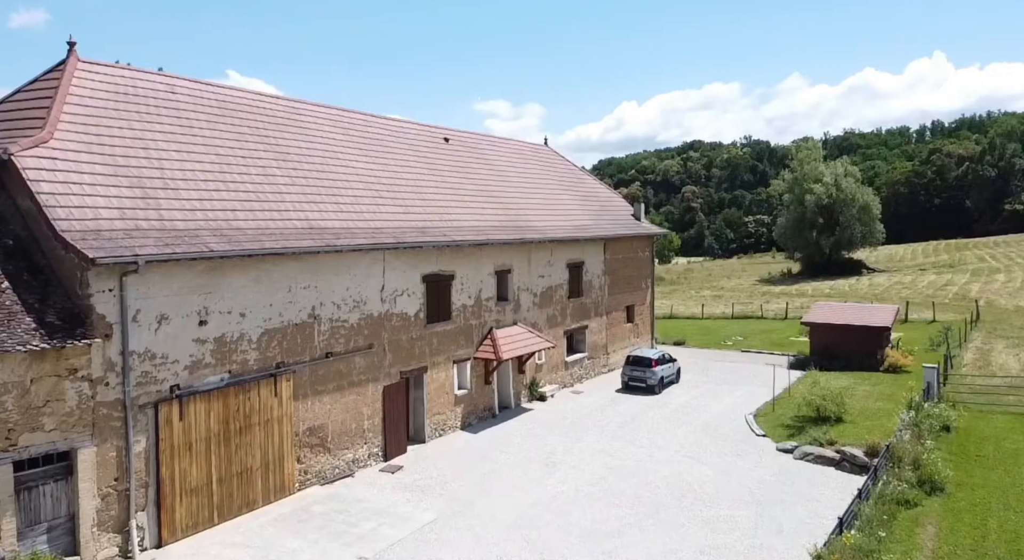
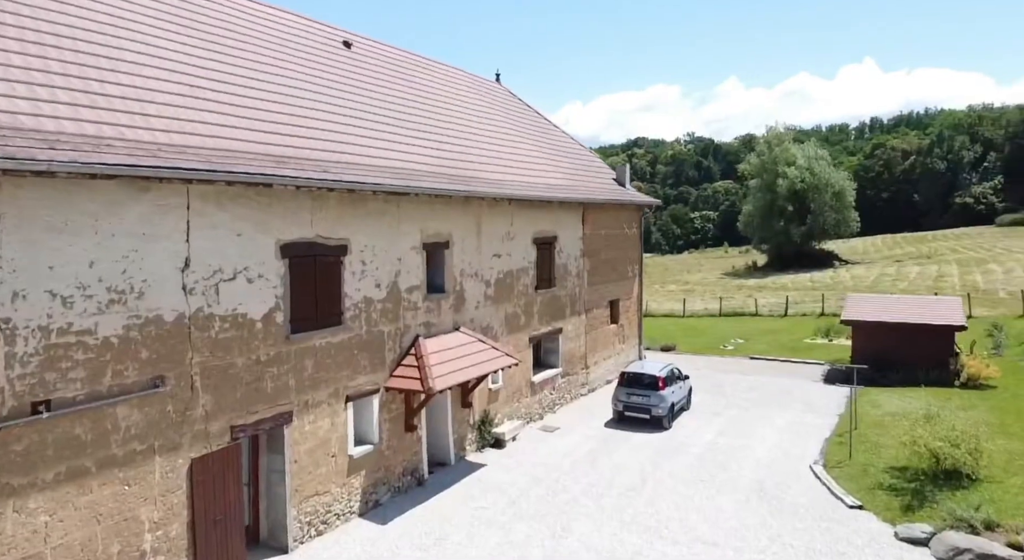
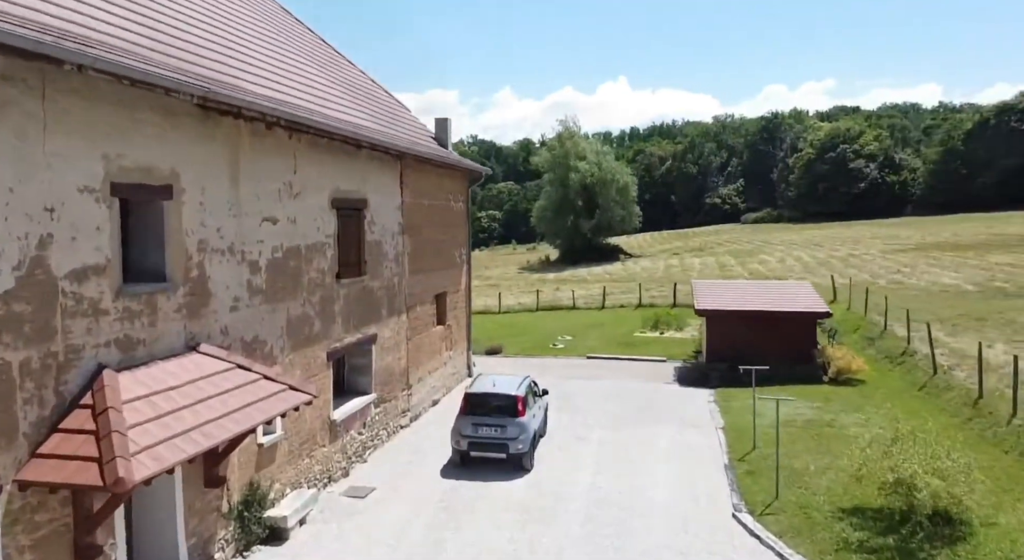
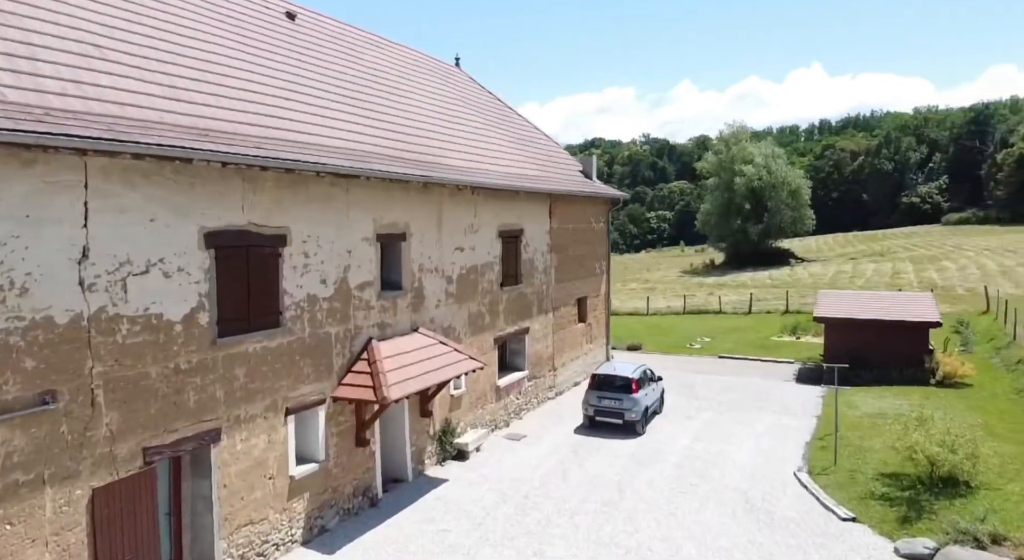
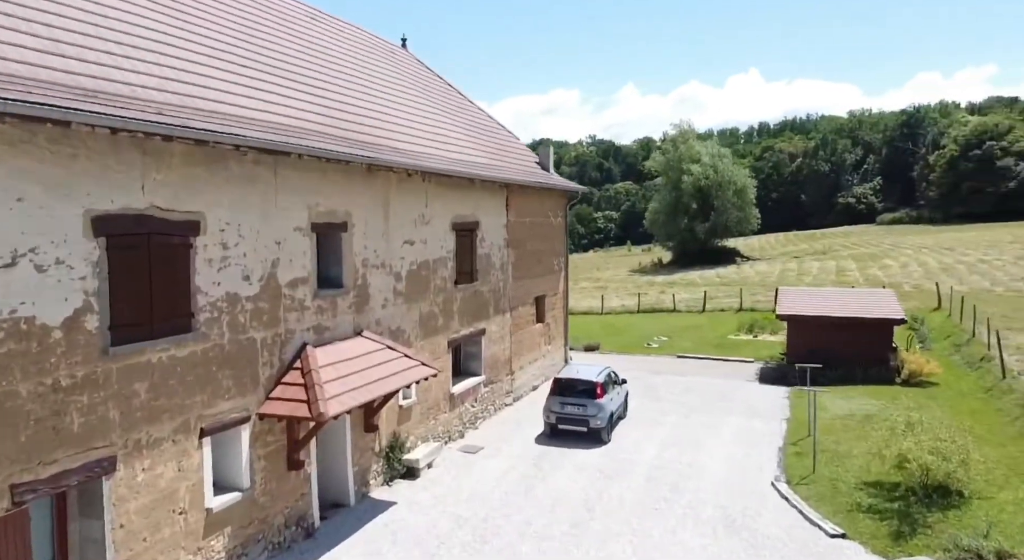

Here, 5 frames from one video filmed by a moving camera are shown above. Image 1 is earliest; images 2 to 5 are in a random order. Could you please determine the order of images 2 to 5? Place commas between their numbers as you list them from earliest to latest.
2, 4, 5, 3
